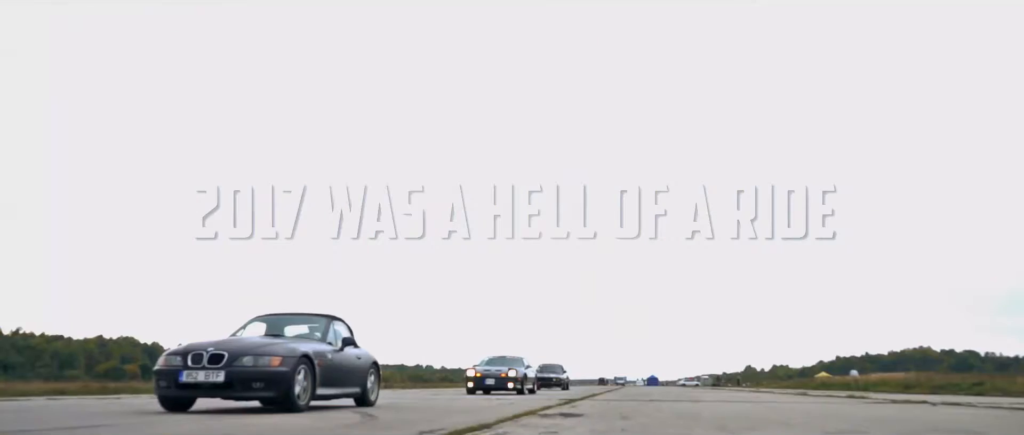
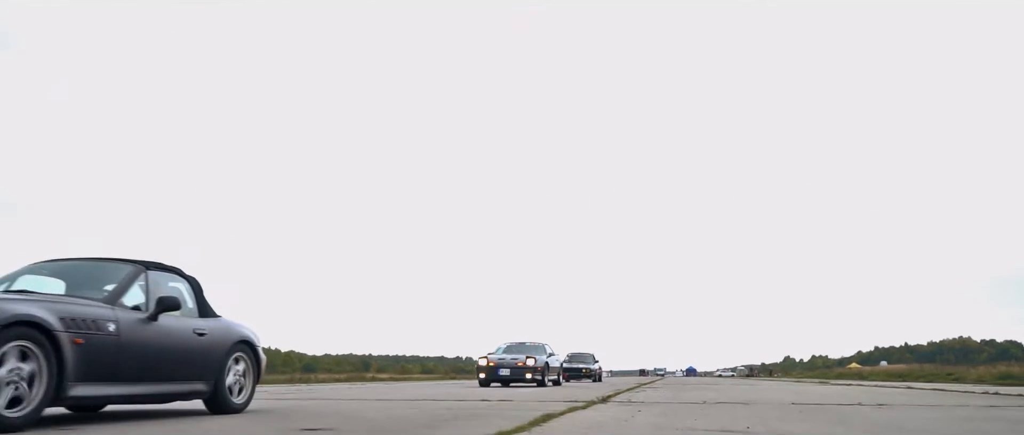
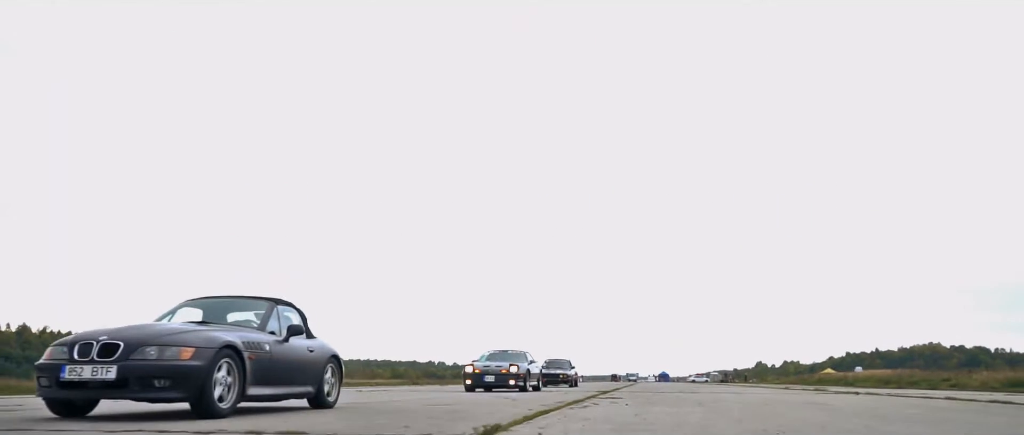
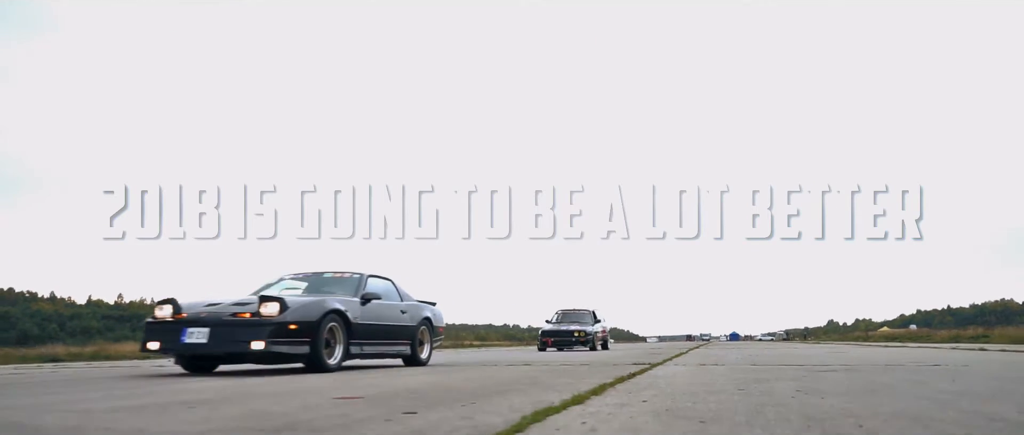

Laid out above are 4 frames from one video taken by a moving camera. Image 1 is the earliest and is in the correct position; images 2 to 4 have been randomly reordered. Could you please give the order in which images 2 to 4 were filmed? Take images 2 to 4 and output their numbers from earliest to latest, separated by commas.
3, 2, 4
